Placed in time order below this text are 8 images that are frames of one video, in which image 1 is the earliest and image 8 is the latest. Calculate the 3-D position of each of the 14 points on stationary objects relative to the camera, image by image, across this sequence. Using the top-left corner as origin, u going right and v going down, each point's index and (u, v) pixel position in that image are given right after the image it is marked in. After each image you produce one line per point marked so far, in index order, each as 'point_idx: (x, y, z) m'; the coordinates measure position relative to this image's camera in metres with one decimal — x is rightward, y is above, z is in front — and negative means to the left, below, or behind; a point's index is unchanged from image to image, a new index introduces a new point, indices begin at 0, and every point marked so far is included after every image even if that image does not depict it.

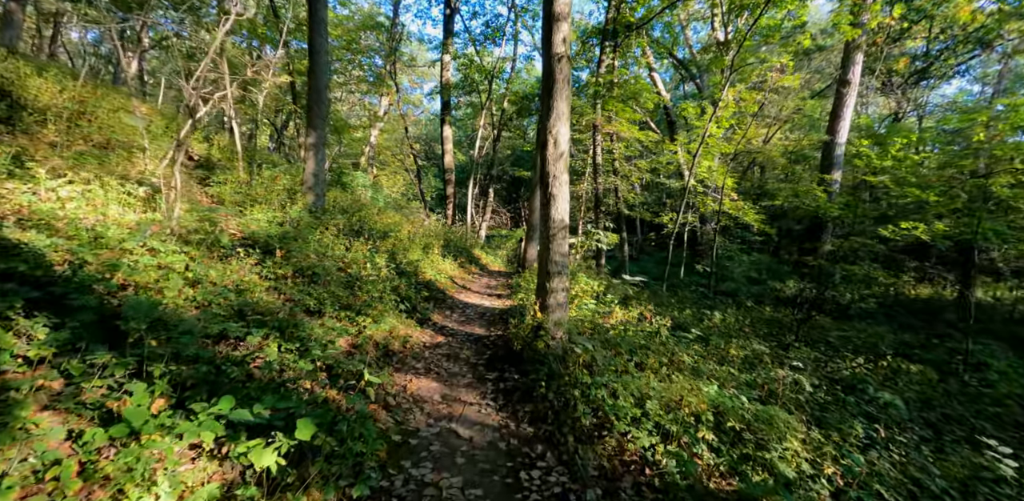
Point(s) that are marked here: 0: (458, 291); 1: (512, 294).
0: (-1.1, -0.9, +10.3) m
1: (0.0, -0.9, +10.3) m
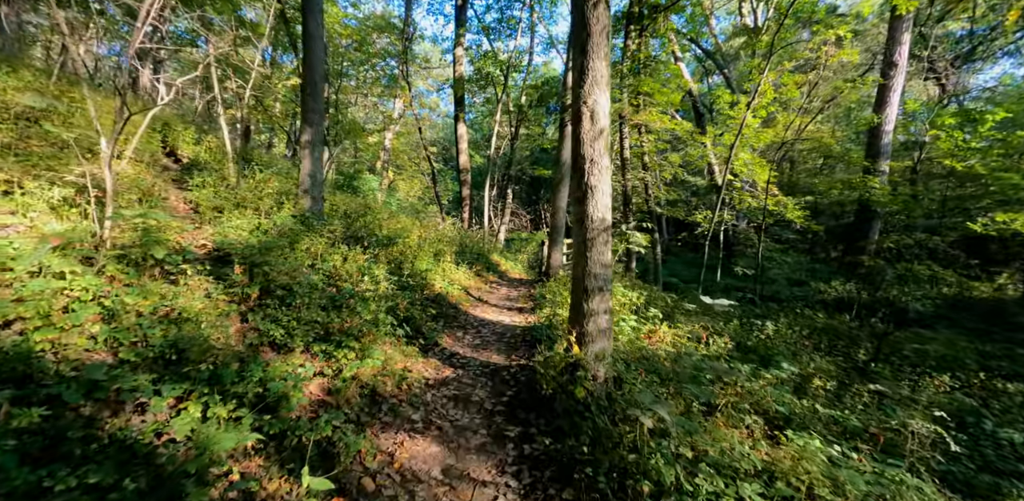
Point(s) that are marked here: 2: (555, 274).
0: (-0.7, -1.0, +8.9) m
1: (+0.4, -1.1, +8.8) m
2: (+1.0, -0.6, +11.4) m
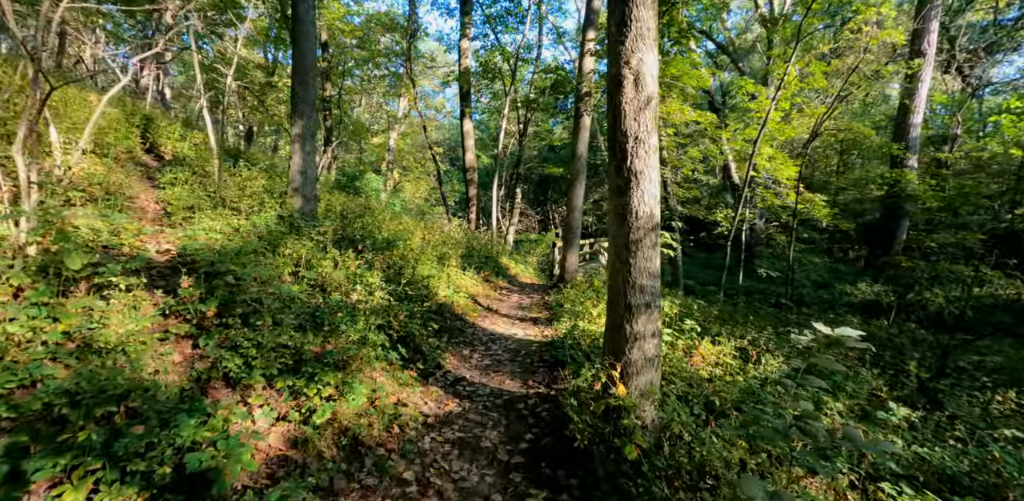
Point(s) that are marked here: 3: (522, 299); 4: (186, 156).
0: (-0.5, -1.1, +7.9) m
1: (+0.6, -1.1, +7.8) m
2: (+1.3, -0.6, +10.4) m
3: (+0.2, -1.0, +9.6) m
4: (-6.8, +2.0, +10.0) m
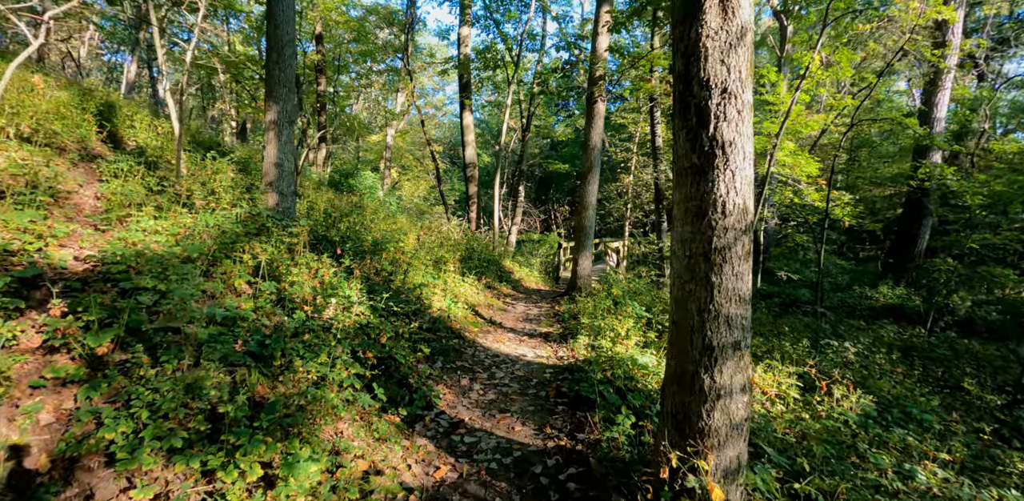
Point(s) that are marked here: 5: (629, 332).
0: (-0.4, -1.1, +6.7) m
1: (+0.7, -1.2, +6.6) m
2: (+1.4, -0.7, +9.2) m
3: (+0.3, -1.0, +8.4) m
4: (-6.7, +1.9, +8.8) m
5: (+1.4, -1.0, +5.9) m
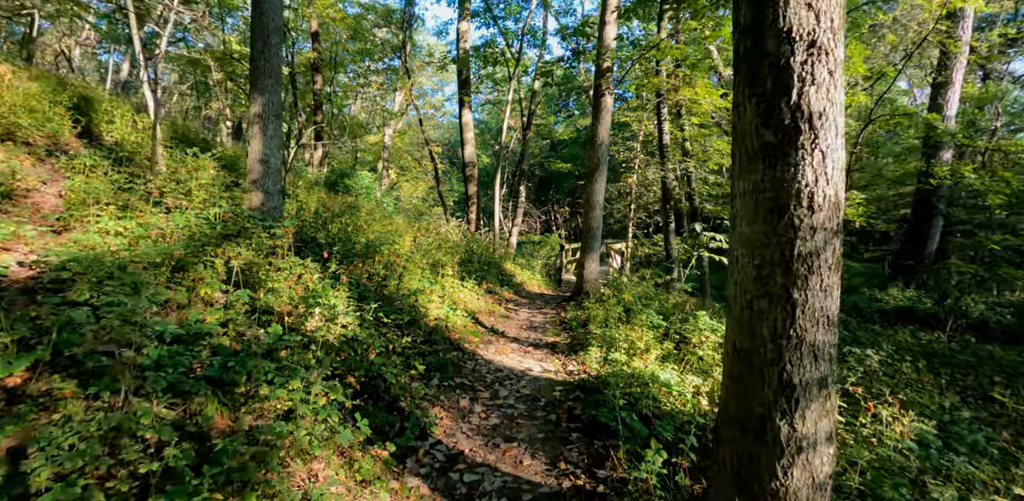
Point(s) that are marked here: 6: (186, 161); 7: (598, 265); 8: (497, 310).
0: (-0.4, -1.2, +6.2) m
1: (+0.8, -1.2, +6.1) m
2: (+1.4, -0.7, +8.7) m
3: (+0.4, -1.1, +7.8) m
4: (-6.6, +1.9, +8.2) m
5: (+1.5, -1.1, +5.3) m
6: (-5.2, +1.4, +7.6) m
7: (+1.6, -0.3, +8.7) m
8: (-0.3, -1.0, +7.8) m
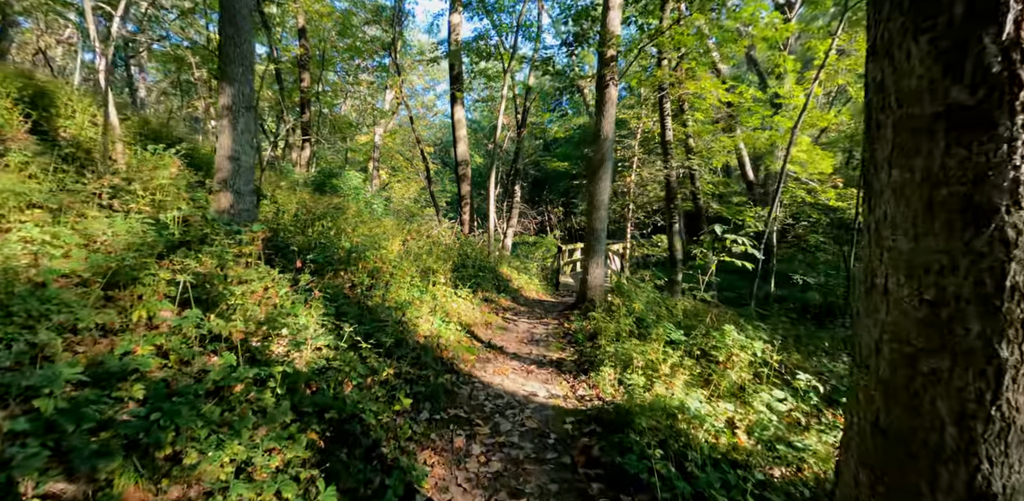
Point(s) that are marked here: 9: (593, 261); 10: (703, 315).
0: (-0.3, -1.3, +5.5) m
1: (+0.8, -1.3, +5.4) m
2: (+1.4, -0.8, +8.0) m
3: (+0.3, -1.1, +7.2) m
4: (-6.7, +1.7, +7.5) m
5: (+1.5, -1.1, +4.7) m
6: (-5.2, +1.3, +6.9) m
7: (+1.5, -0.3, +8.1) m
8: (-0.3, -1.0, +7.1) m
9: (+1.3, -0.2, +8.0) m
10: (+2.6, -0.9, +6.4) m
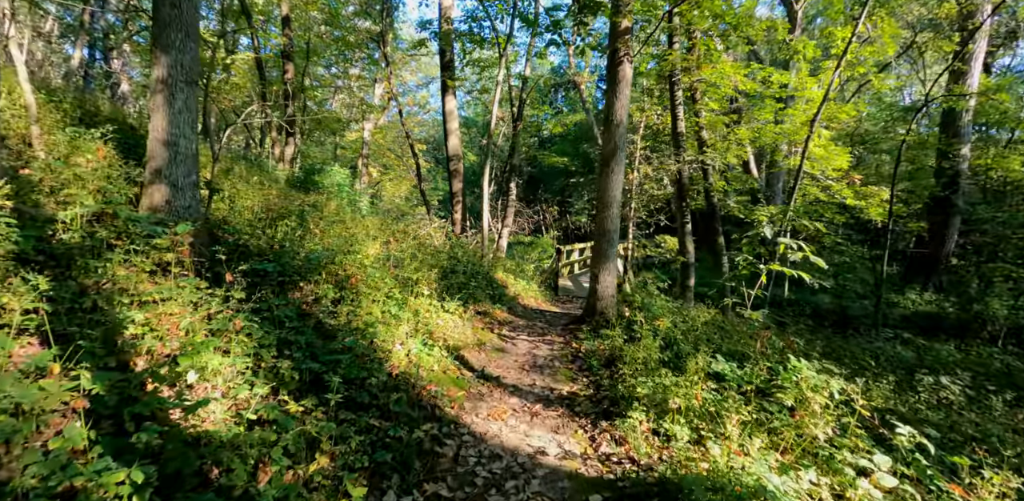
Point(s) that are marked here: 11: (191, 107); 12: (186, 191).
0: (-0.4, -1.3, +4.3) m
1: (+0.8, -1.3, +4.3) m
2: (+1.3, -0.9, +6.9) m
3: (+0.3, -1.2, +6.0) m
4: (-6.7, +1.7, +6.2) m
5: (+1.5, -1.2, +3.5) m
6: (-5.2, +1.2, +5.7) m
7: (+1.5, -0.4, +6.9) m
8: (-0.3, -1.1, +5.9) m
9: (+1.3, -0.2, +6.9) m
10: (+2.5, -0.9, +5.3) m
11: (-3.8, +1.7, +5.7) m
12: (-3.8, +0.7, +5.6) m
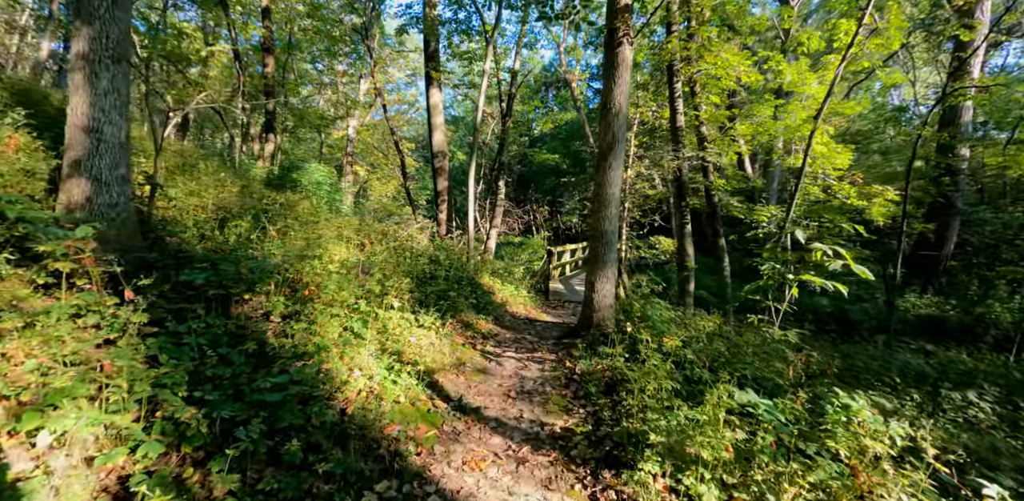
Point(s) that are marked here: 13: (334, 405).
0: (-0.5, -1.4, +3.5) m
1: (+0.7, -1.4, +3.5) m
2: (+1.2, -0.9, +6.1) m
3: (+0.1, -1.2, +5.3) m
4: (-6.9, +1.6, +5.3) m
5: (+1.4, -1.2, +2.8) m
6: (-5.4, +1.2, +4.8) m
7: (+1.3, -0.4, +6.2) m
8: (-0.5, -1.2, +5.2) m
9: (+1.1, -0.3, +6.1) m
10: (+2.4, -1.0, +4.6) m
11: (-4.0, +1.6, +4.9) m
12: (-4.0, +0.6, +4.8) m
13: (-1.2, -1.0, +3.3) m
